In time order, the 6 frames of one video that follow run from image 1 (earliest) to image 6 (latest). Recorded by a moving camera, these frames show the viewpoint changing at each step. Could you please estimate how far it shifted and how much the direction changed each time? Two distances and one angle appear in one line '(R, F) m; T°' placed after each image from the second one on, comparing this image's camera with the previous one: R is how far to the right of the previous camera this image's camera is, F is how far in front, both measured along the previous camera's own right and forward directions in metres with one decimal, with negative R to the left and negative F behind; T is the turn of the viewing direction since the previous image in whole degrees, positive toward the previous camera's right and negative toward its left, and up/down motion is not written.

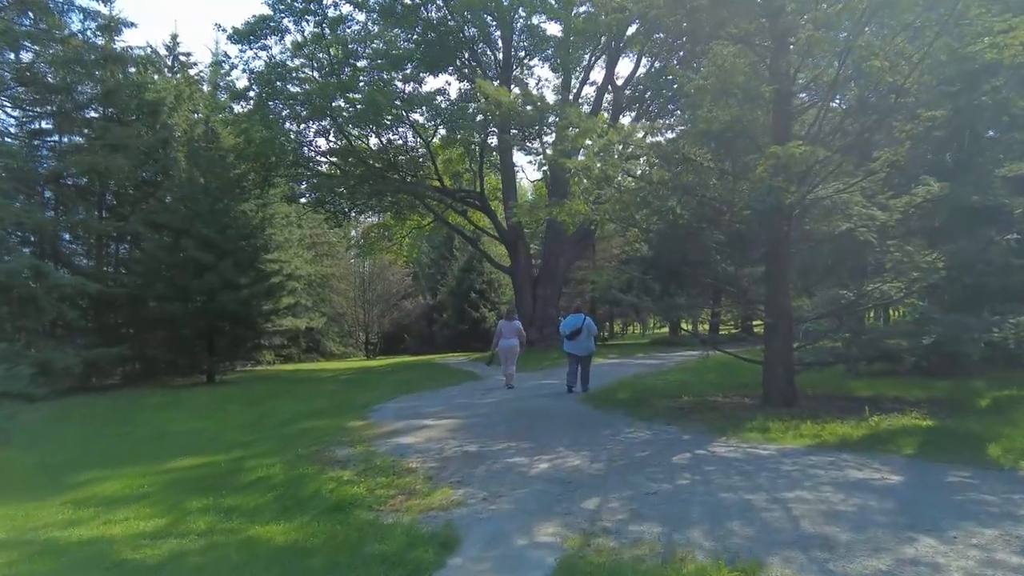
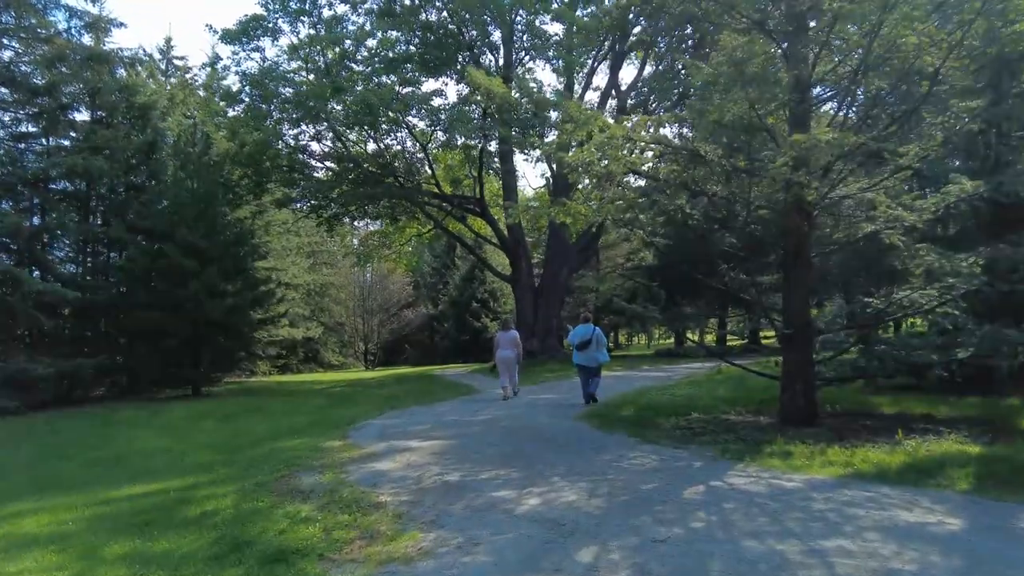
(+0.2, +1.1) m; 0°
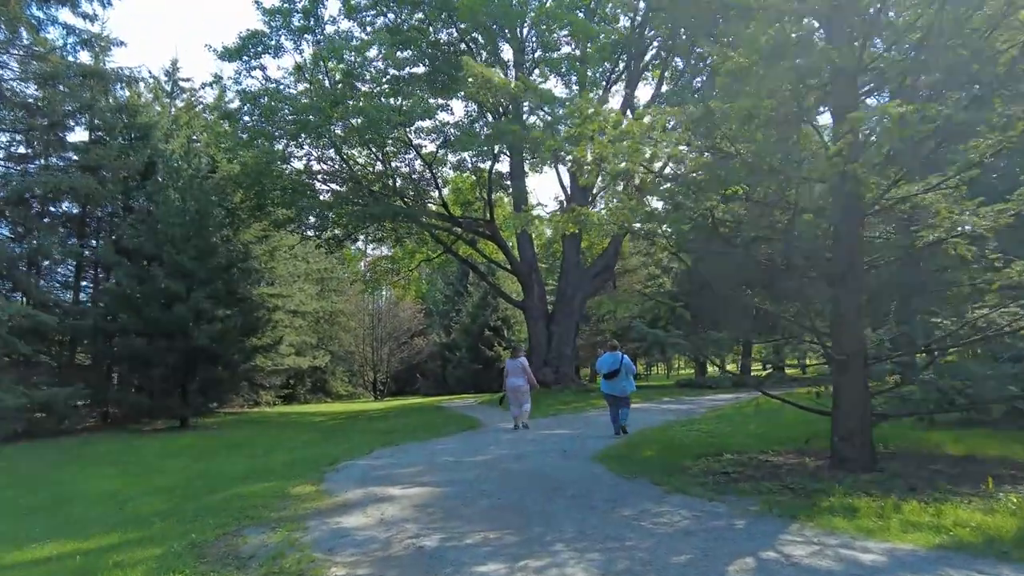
(+0.2, +1.5) m; -1°
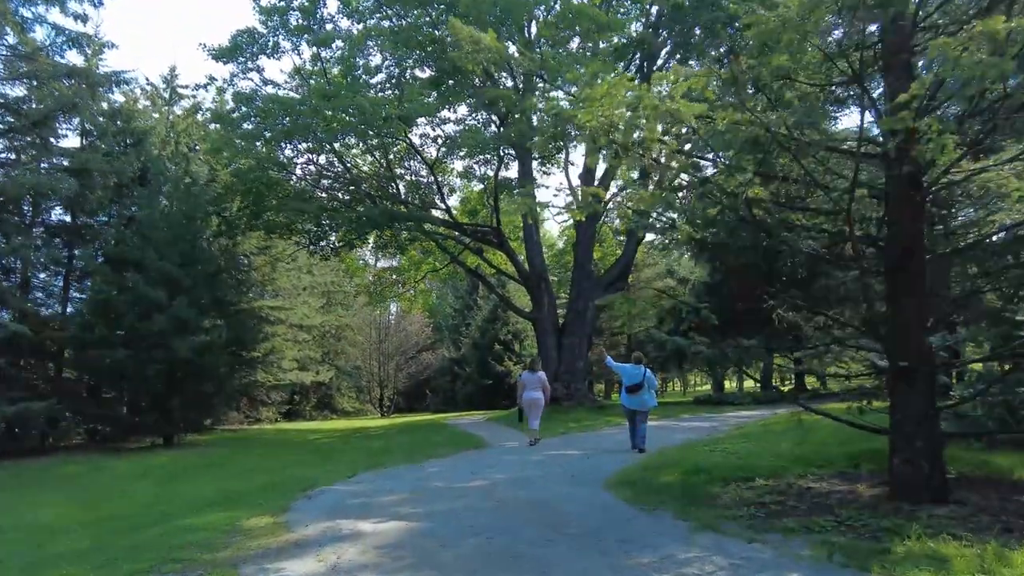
(+0.2, +1.5) m; -1°
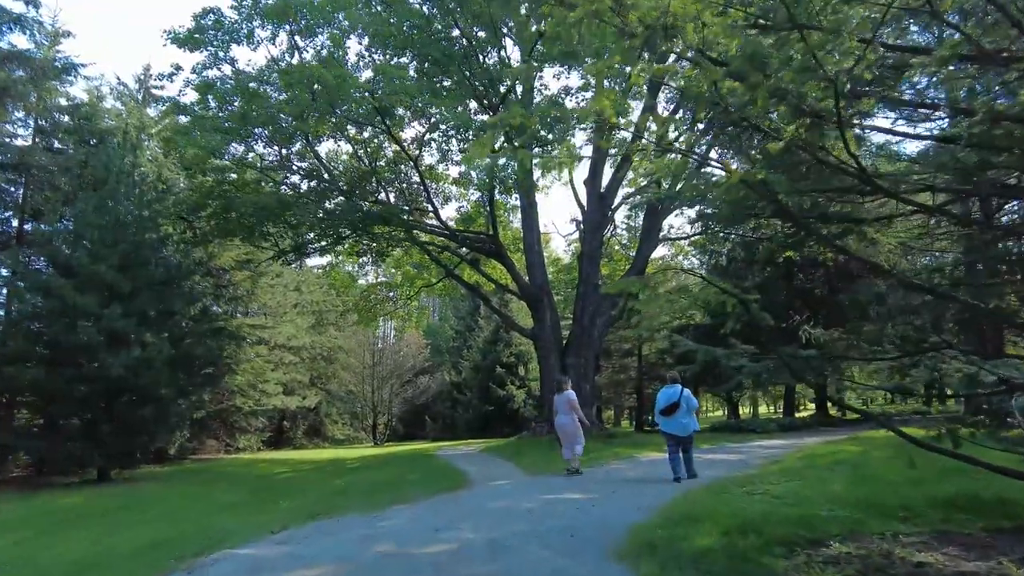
(+0.4, +2.8) m; -1°
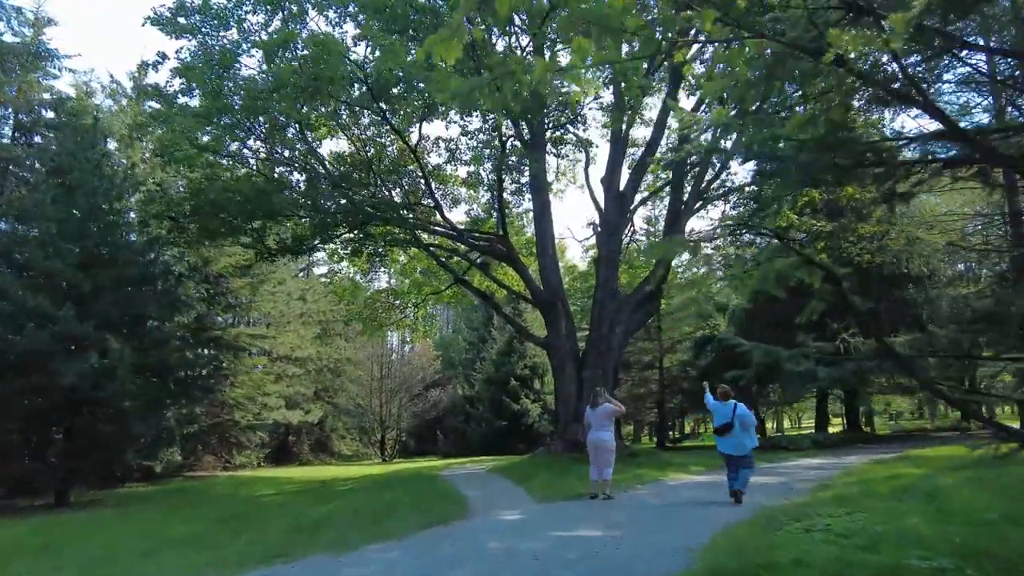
(+0.2, +1.9) m; -2°
